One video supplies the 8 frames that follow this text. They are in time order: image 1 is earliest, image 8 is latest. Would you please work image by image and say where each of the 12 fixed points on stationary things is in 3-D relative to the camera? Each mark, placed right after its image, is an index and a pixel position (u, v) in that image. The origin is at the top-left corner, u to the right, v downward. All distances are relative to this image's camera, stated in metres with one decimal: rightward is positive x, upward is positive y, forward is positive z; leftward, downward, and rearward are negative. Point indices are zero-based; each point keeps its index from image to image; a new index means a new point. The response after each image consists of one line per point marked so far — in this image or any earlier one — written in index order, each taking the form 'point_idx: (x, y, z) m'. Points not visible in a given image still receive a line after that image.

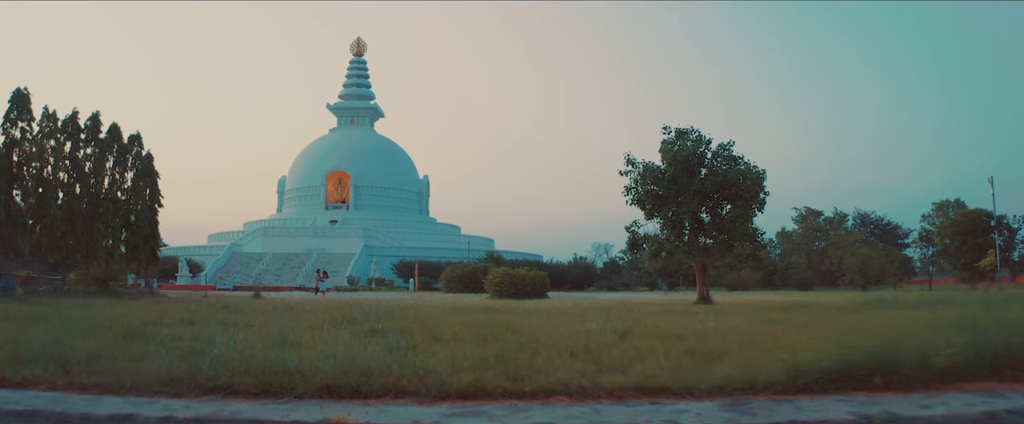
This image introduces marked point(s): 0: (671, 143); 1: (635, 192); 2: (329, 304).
0: (+4.1, +1.8, +19.7) m
1: (+3.1, +0.5, +19.6) m
2: (-3.6, -1.8, +15.3) m
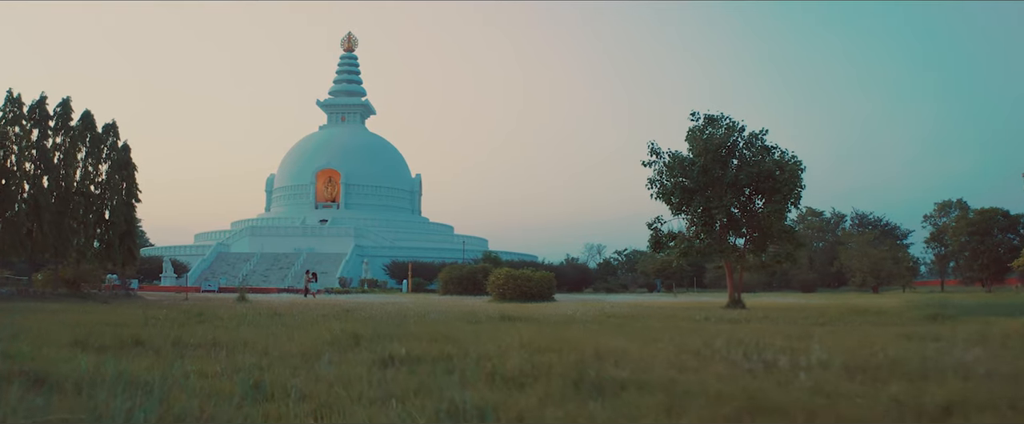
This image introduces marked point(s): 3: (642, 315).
0: (+4.3, +1.9, +17.8) m
1: (+3.4, +0.6, +17.8) m
2: (-3.3, -1.7, +13.4) m
3: (+2.0, -1.7, +12.3) m
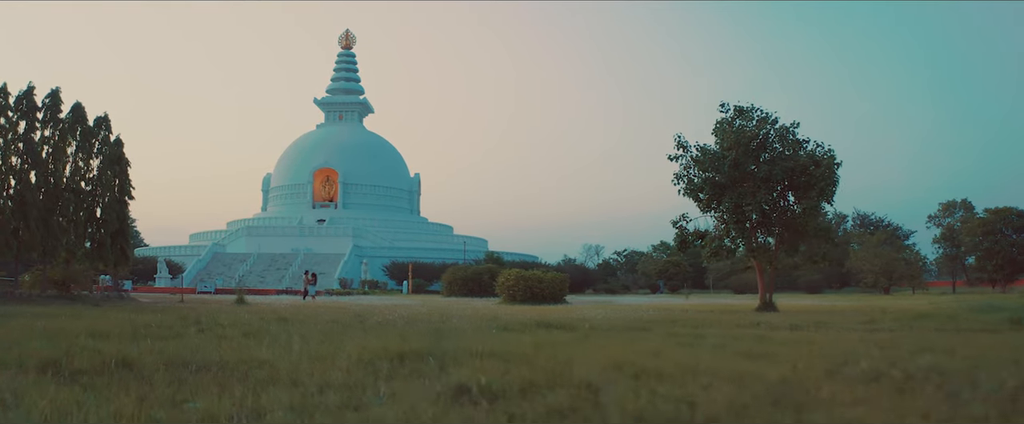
0: (+4.7, +1.9, +16.8) m
1: (+3.8, +0.7, +16.7) m
2: (-2.9, -1.6, +12.3) m
3: (+2.5, -1.6, +11.2) m
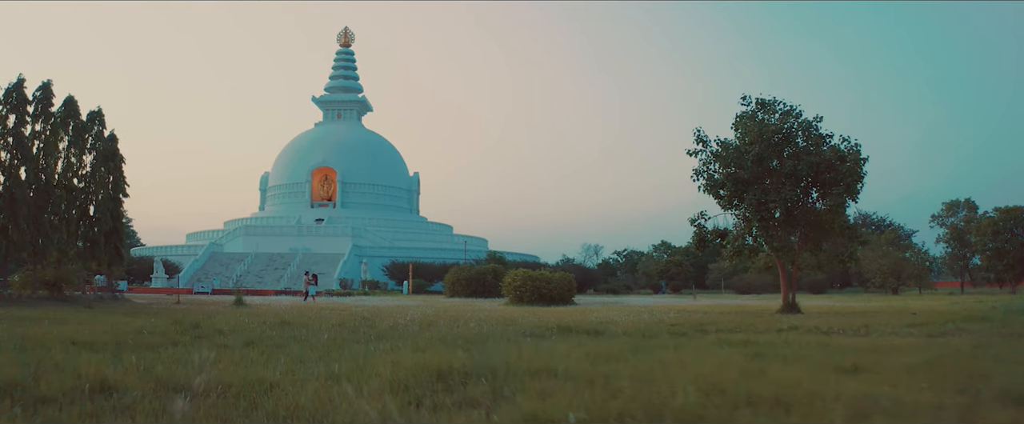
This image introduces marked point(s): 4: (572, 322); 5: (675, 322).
0: (+5.0, +2.0, +16.0) m
1: (+4.1, +0.8, +16.0) m
2: (-2.6, -1.6, +11.5) m
3: (+2.7, -1.6, +10.5) m
4: (+0.9, -1.6, +11.0) m
5: (+2.5, -1.7, +11.8) m
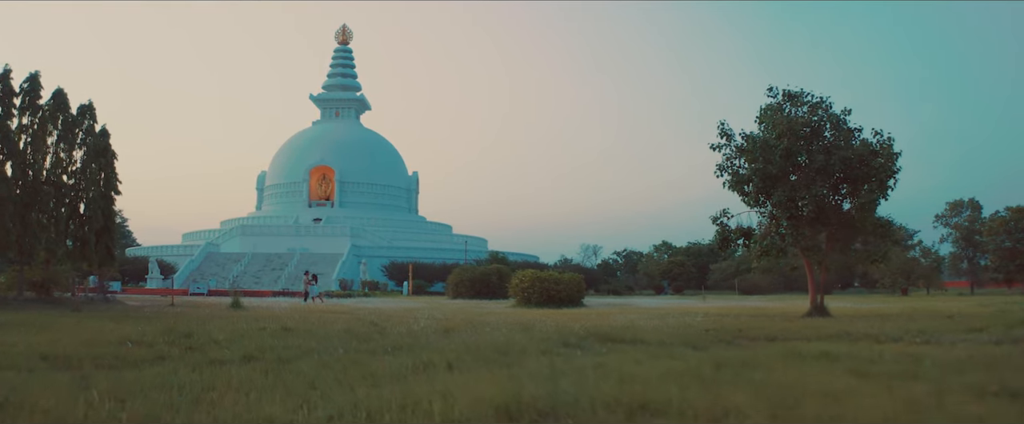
0: (+5.2, +2.0, +15.2) m
1: (+4.3, +0.8, +15.1) m
2: (-2.3, -1.5, +10.6) m
3: (+3.0, -1.5, +9.6) m
4: (+1.2, -1.5, +10.1) m
5: (+2.8, -1.6, +10.9) m
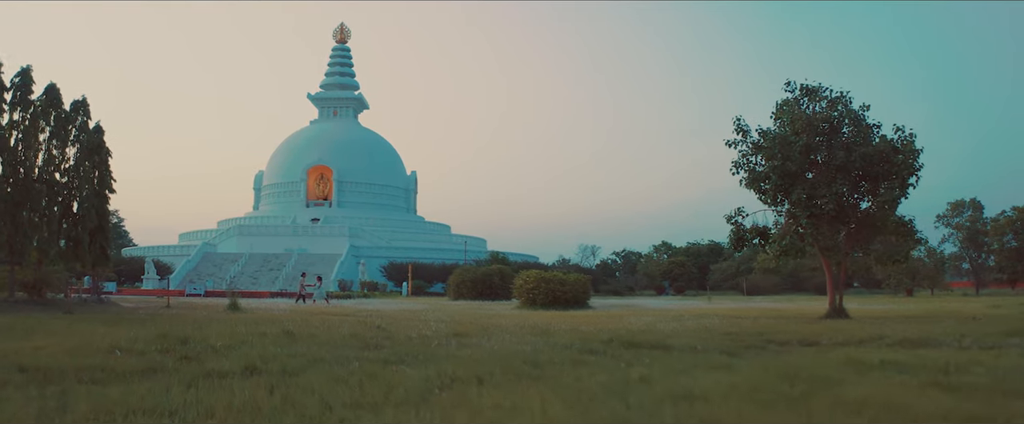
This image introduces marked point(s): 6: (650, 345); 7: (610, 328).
0: (+5.4, +2.1, +14.7) m
1: (+4.5, +0.8, +14.6) m
2: (-2.1, -1.5, +10.1) m
3: (+3.2, -1.5, +9.1) m
4: (+1.4, -1.5, +9.6) m
5: (+2.9, -1.6, +10.4) m
6: (+1.3, -1.3, +7.6) m
7: (+1.4, -1.6, +10.9) m
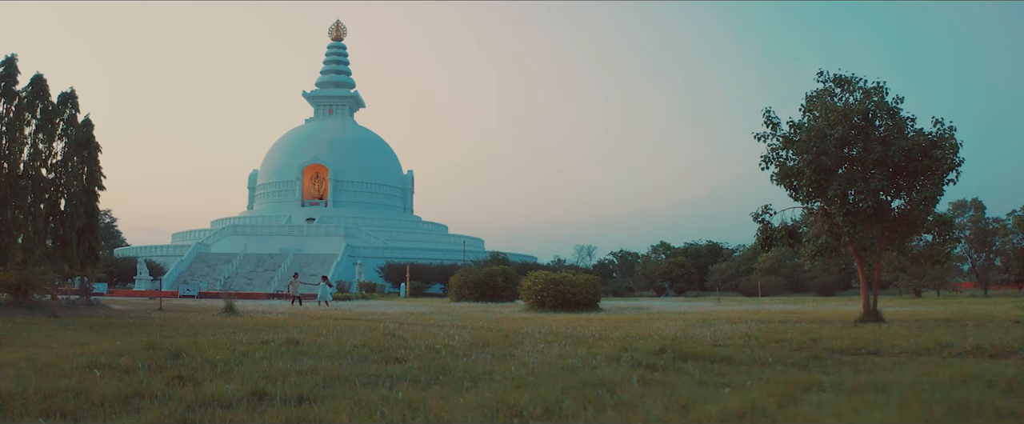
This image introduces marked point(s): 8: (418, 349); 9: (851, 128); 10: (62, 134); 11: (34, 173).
0: (+5.7, +2.1, +13.8) m
1: (+4.8, +0.9, +13.7) m
2: (-1.8, -1.4, +9.2) m
3: (+3.5, -1.4, +8.2) m
4: (+1.7, -1.4, +8.7) m
5: (+3.3, -1.5, +9.5) m
6: (+1.7, -1.2, +6.7) m
7: (+1.7, -1.6, +10.1) m
8: (-0.9, -1.3, +7.2) m
9: (+5.9, +1.4, +13.4) m
10: (-11.5, +2.0, +19.9) m
11: (-11.6, +0.9, +18.8) m
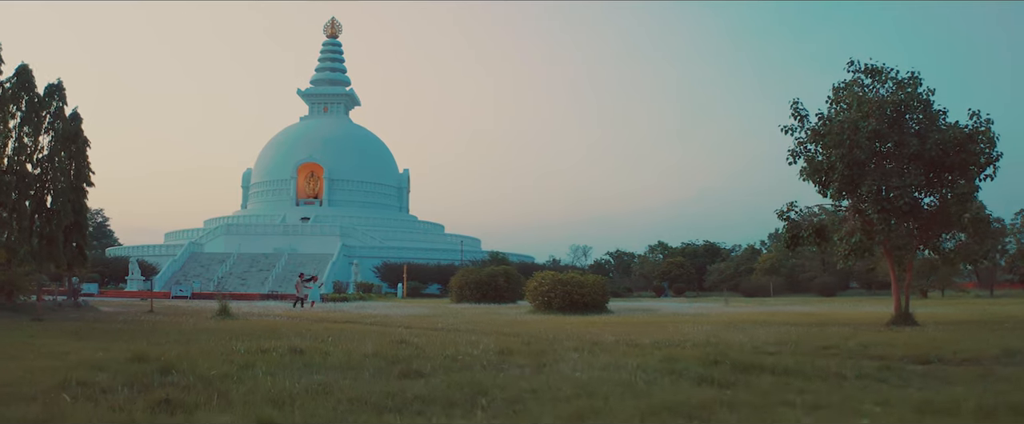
0: (+5.9, +2.1, +13.1) m
1: (+5.0, +0.9, +13.0) m
2: (-1.6, -1.4, +8.4) m
3: (+3.8, -1.4, +7.5) m
4: (+1.9, -1.4, +7.9) m
5: (+3.5, -1.5, +8.7) m
6: (+1.9, -1.2, +5.9) m
7: (+1.9, -1.5, +9.3) m
8: (-0.6, -1.2, +6.4) m
9: (+6.1, +1.5, +12.7) m
10: (-11.4, +2.0, +19.0) m
11: (-11.4, +1.0, +17.9) m
